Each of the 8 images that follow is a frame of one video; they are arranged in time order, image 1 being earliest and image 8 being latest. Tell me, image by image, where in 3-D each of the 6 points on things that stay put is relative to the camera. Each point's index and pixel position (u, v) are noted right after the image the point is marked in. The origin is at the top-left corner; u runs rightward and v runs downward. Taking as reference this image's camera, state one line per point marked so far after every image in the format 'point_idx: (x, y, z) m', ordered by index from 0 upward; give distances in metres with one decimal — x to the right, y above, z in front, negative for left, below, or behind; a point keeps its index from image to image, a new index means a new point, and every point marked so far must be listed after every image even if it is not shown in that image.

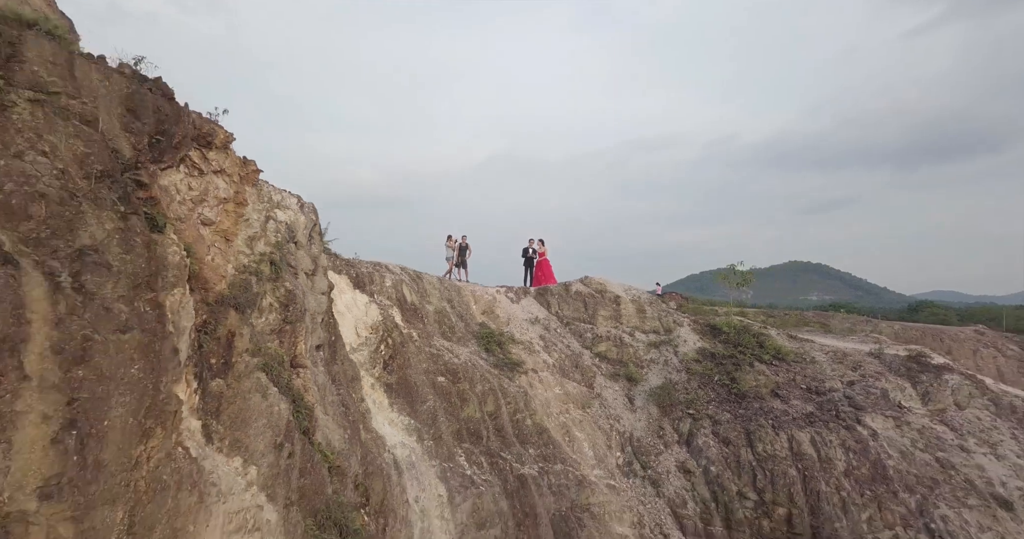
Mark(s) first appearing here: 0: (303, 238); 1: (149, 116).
0: (-3.1, +0.5, +7.4) m
1: (-3.6, +1.5, +4.7) m
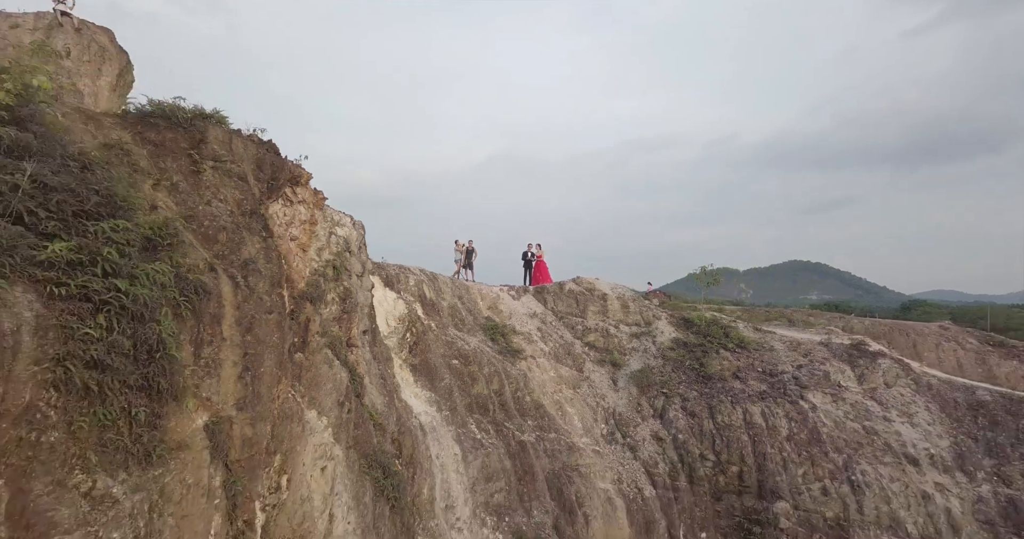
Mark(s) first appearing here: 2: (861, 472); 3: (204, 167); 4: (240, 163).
0: (-3.1, +0.4, +9.5) m
1: (-3.5, +1.5, +6.8) m
2: (+8.1, -4.7, +10.8) m
3: (-3.8, +1.2, +6.0) m
4: (-3.7, +1.4, +6.4) m
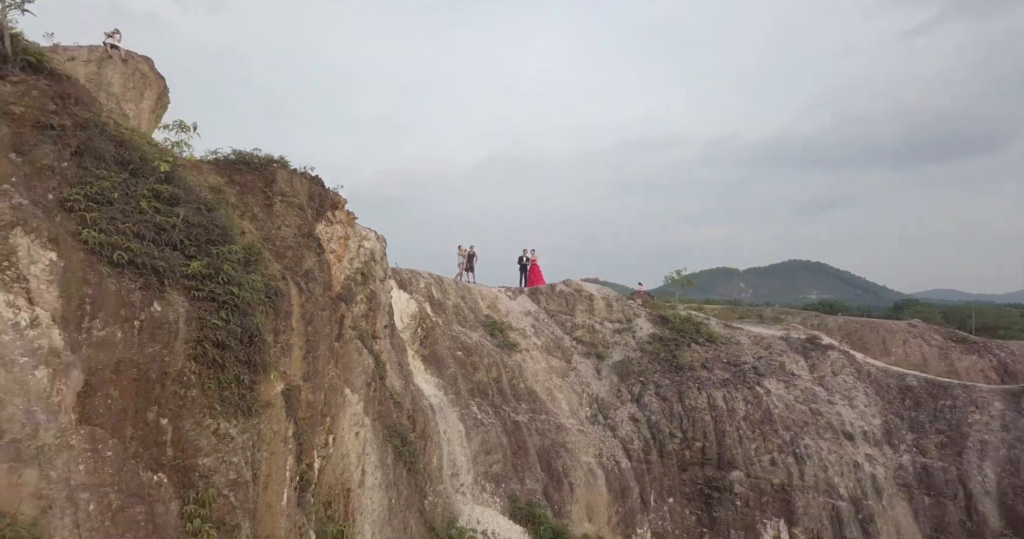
0: (-3.2, +0.3, +11.4) m
1: (-3.6, +1.3, +8.8) m
2: (+8.0, -4.8, +12.8) m
3: (-4.0, +1.1, +7.9) m
4: (-3.8, +1.3, +8.4) m
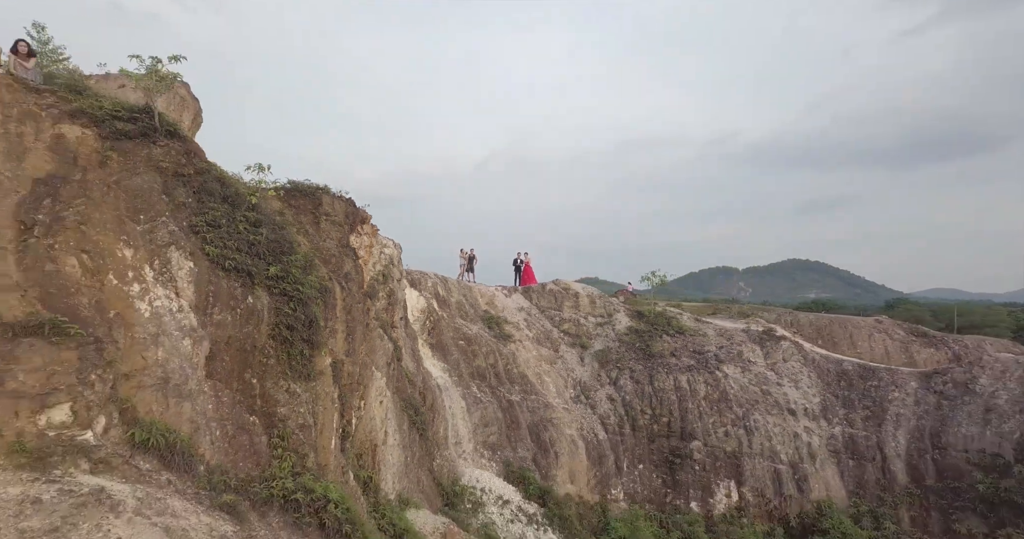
0: (-3.4, +0.3, +13.7) m
1: (-3.8, +1.3, +11.1) m
2: (+7.8, -4.8, +15.1) m
3: (-4.2, +1.0, +10.3) m
4: (-4.0, +1.2, +10.7) m
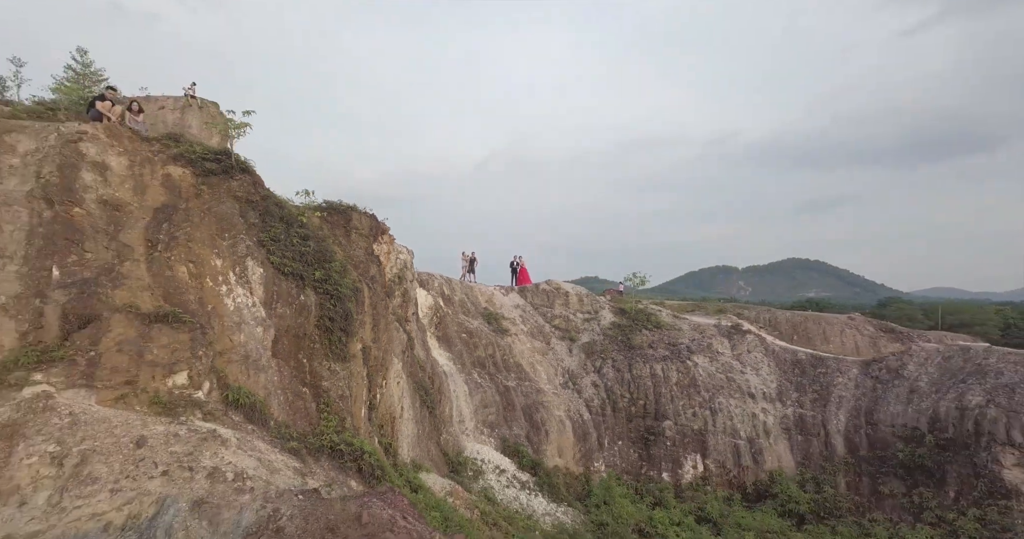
0: (-3.6, +0.2, +16.0) m
1: (-4.0, +1.2, +13.4) m
2: (+7.6, -4.9, +17.4) m
3: (-4.3, +0.9, +12.6) m
4: (-4.1, +1.1, +13.0) m
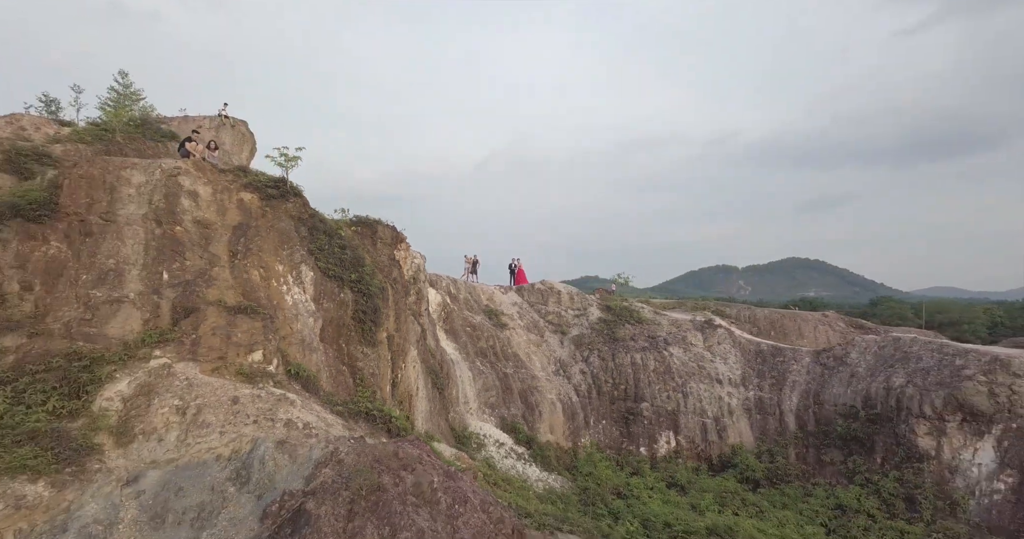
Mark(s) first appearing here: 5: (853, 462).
0: (-3.6, +0.1, +18.6) m
1: (-4.1, +1.1, +16.0) m
2: (+7.5, -5.0, +20.0) m
3: (-4.4, +0.9, +15.2) m
4: (-4.2, +1.0, +15.6) m
5: (+11.9, -6.7, +16.3) m
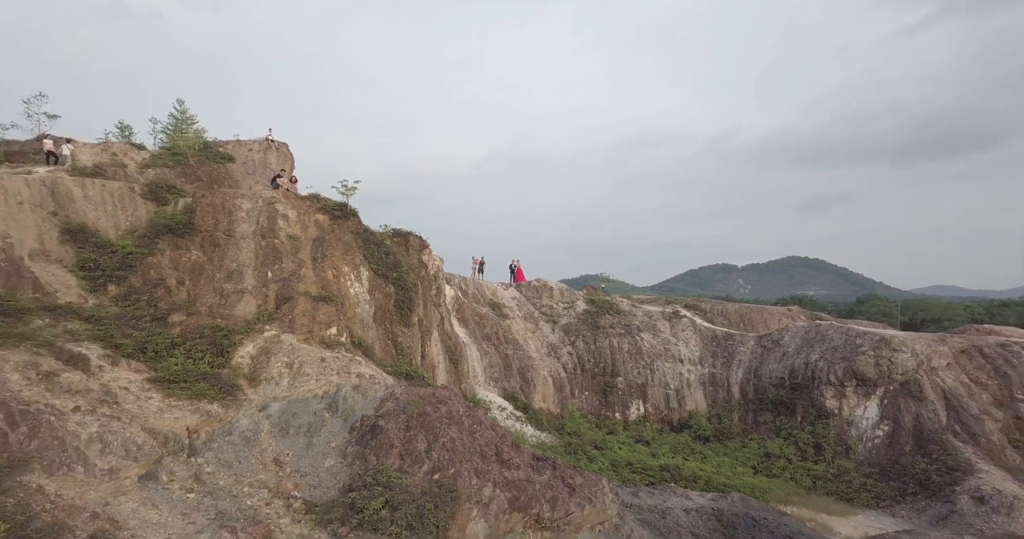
0: (-3.7, +0.1, +23.1) m
1: (-4.1, +1.1, +20.5) m
2: (+7.5, -5.0, +24.5) m
3: (-4.4, +0.9, +19.7) m
4: (-4.2, +1.0, +20.1) m
5: (+11.9, -6.7, +20.8) m
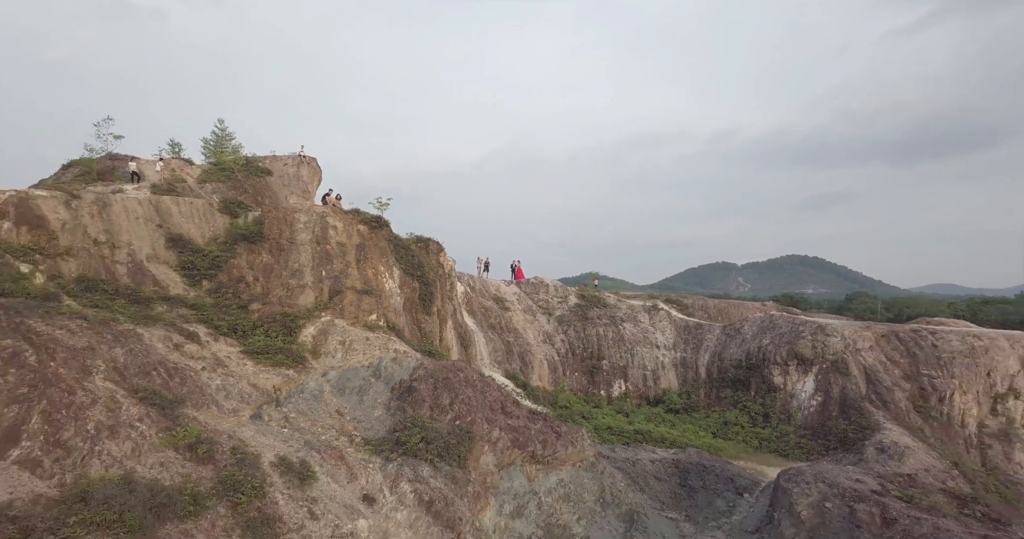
0: (-3.6, +0.1, +27.2) m
1: (-4.0, +1.1, +24.6) m
2: (+7.6, -5.0, +28.6) m
3: (-4.3, +0.9, +23.7) m
4: (-4.2, +1.1, +24.2) m
5: (+11.9, -6.6, +24.9) m
